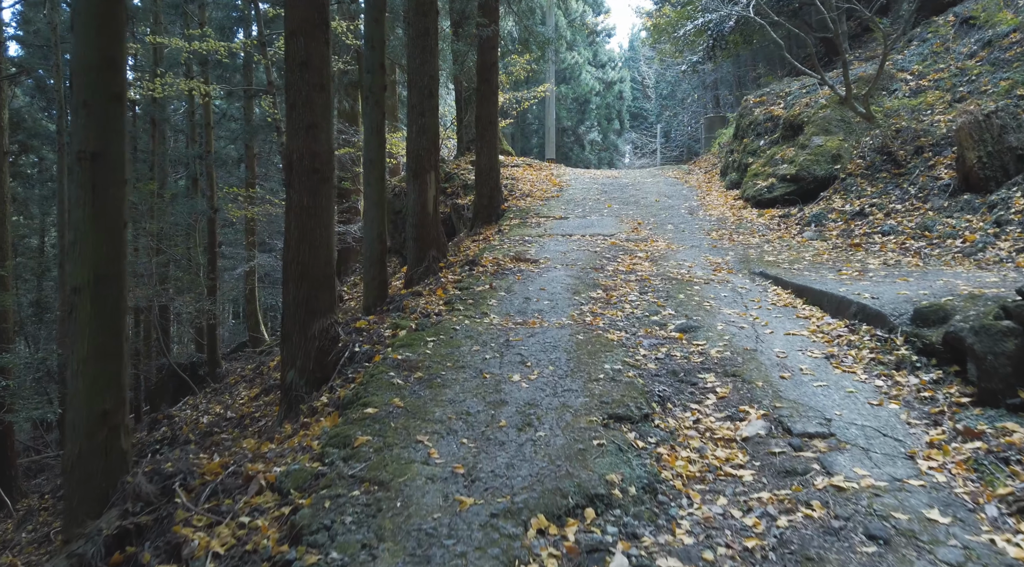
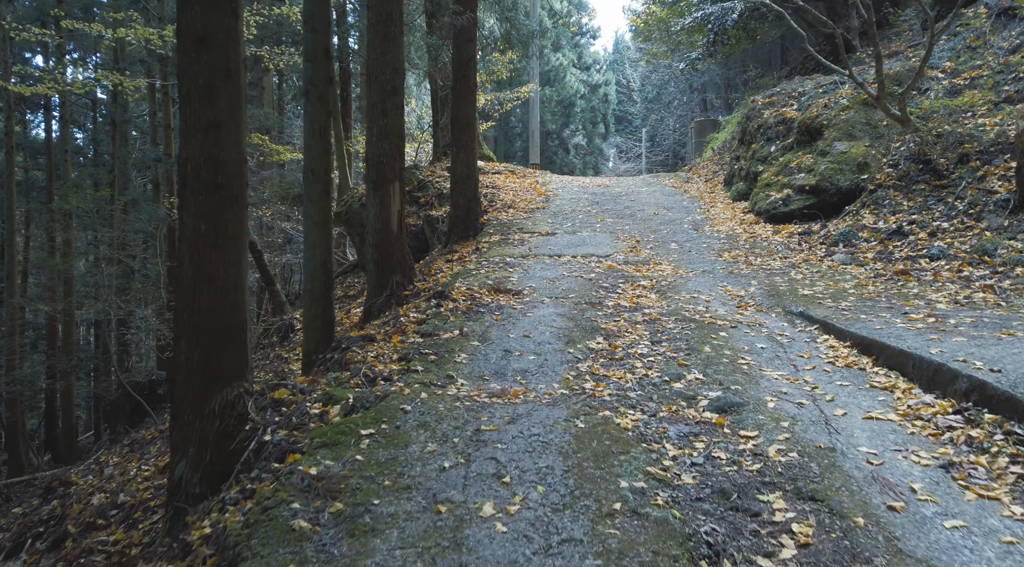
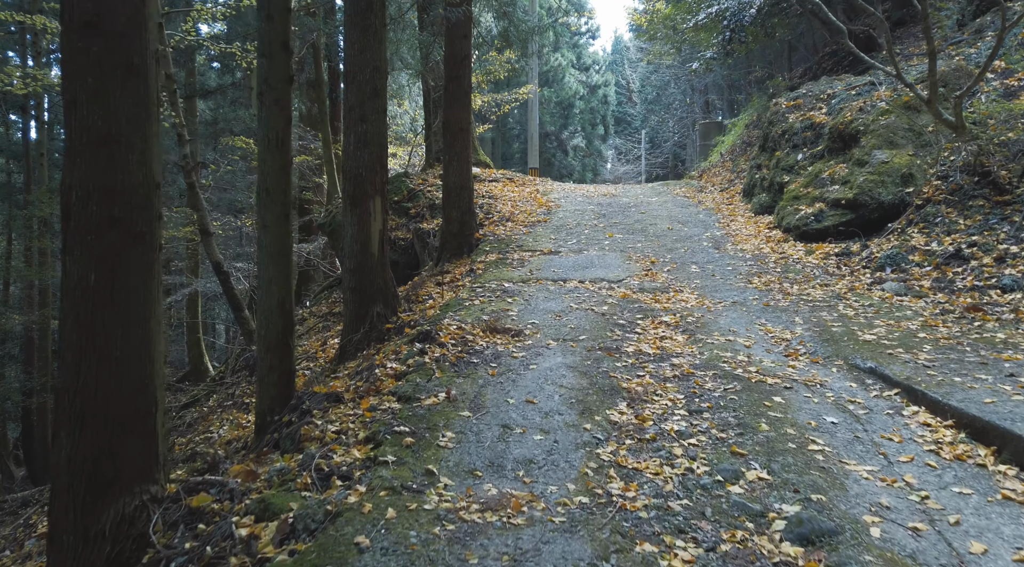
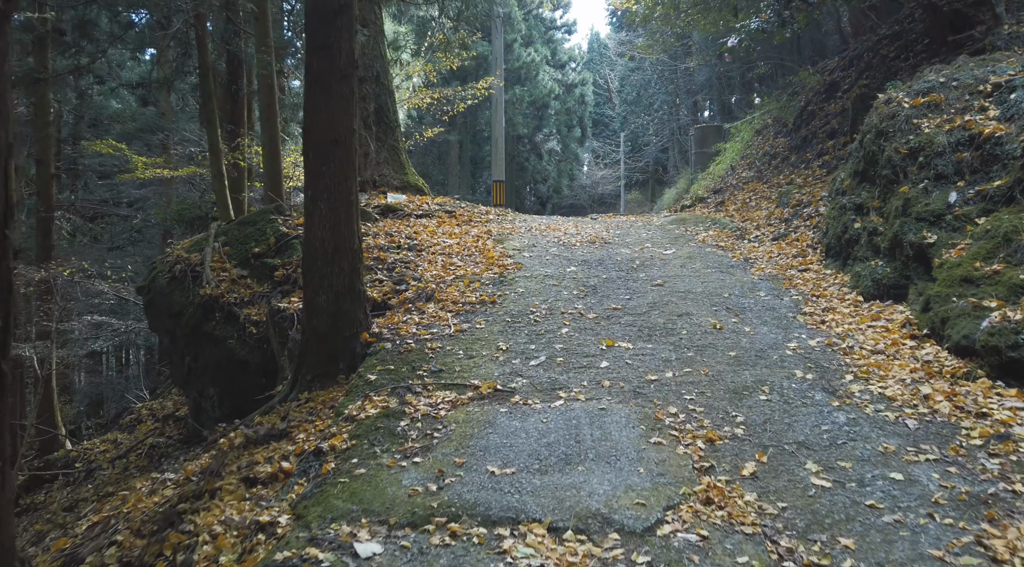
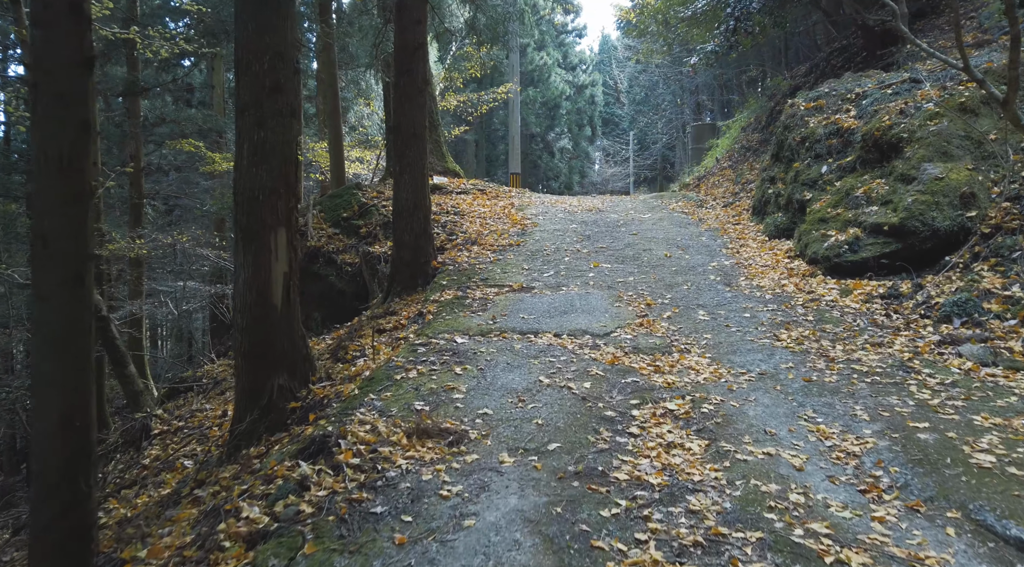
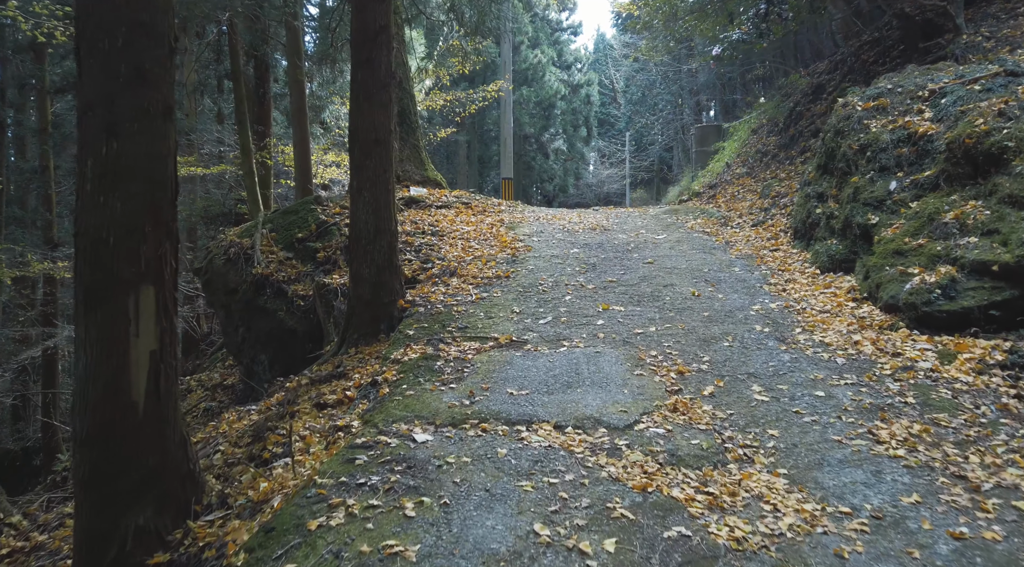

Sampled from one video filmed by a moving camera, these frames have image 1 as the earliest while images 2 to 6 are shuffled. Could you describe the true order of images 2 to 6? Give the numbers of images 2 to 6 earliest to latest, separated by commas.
2, 3, 5, 6, 4
